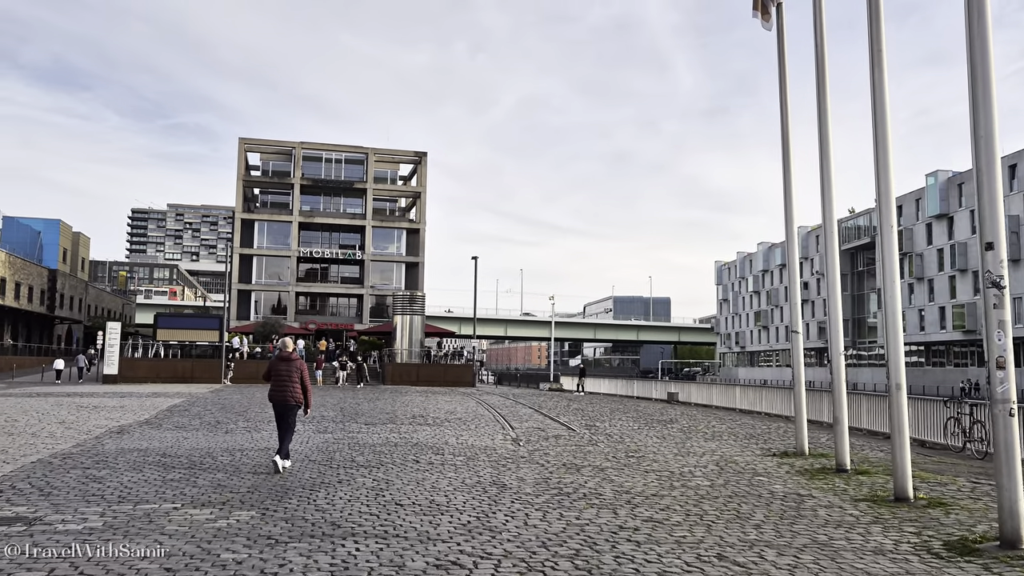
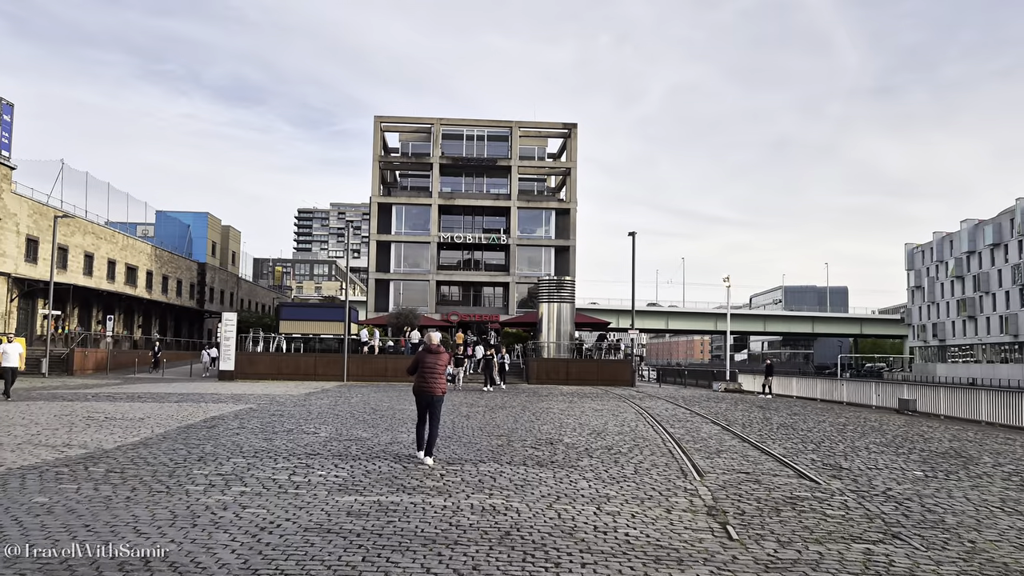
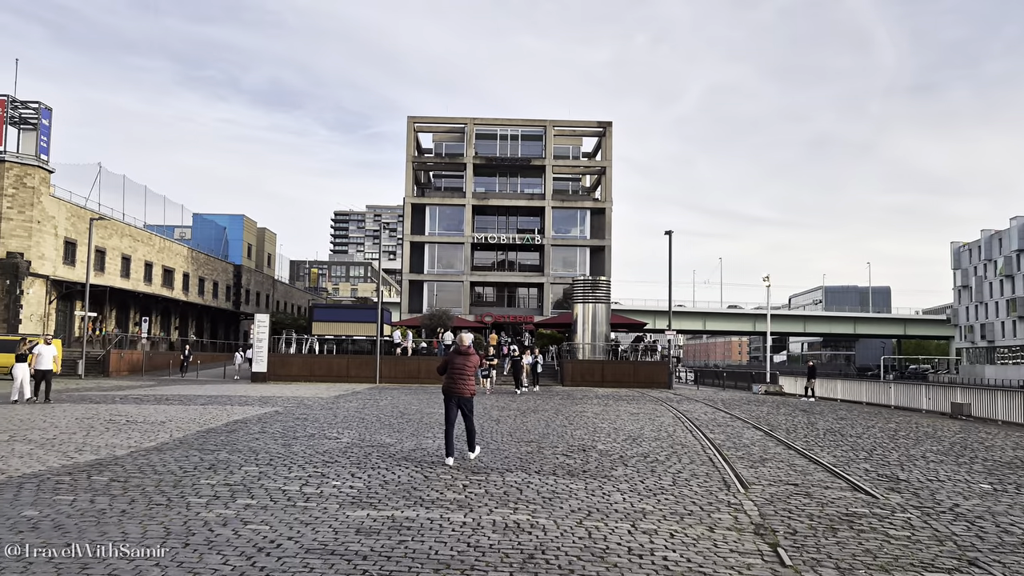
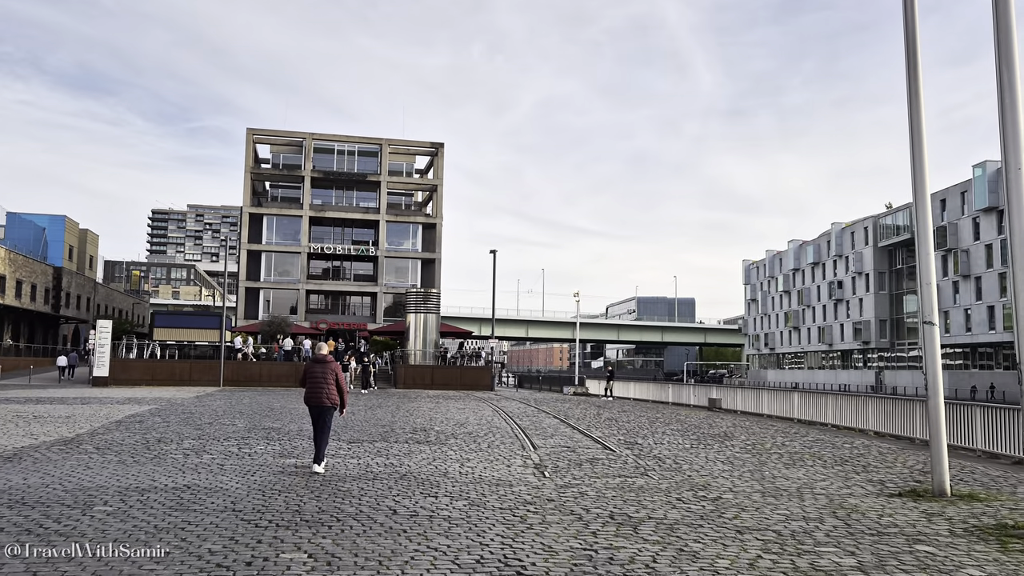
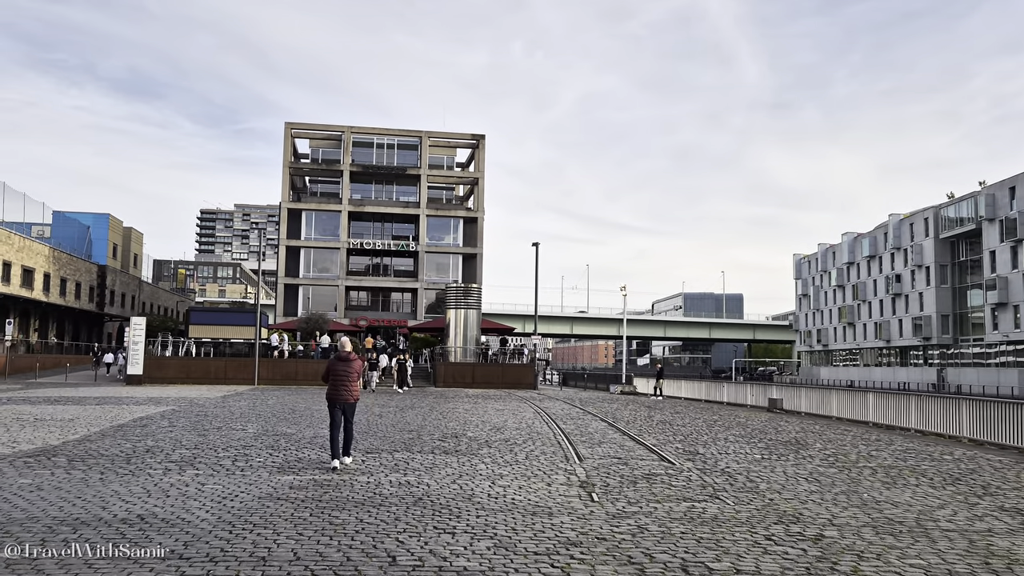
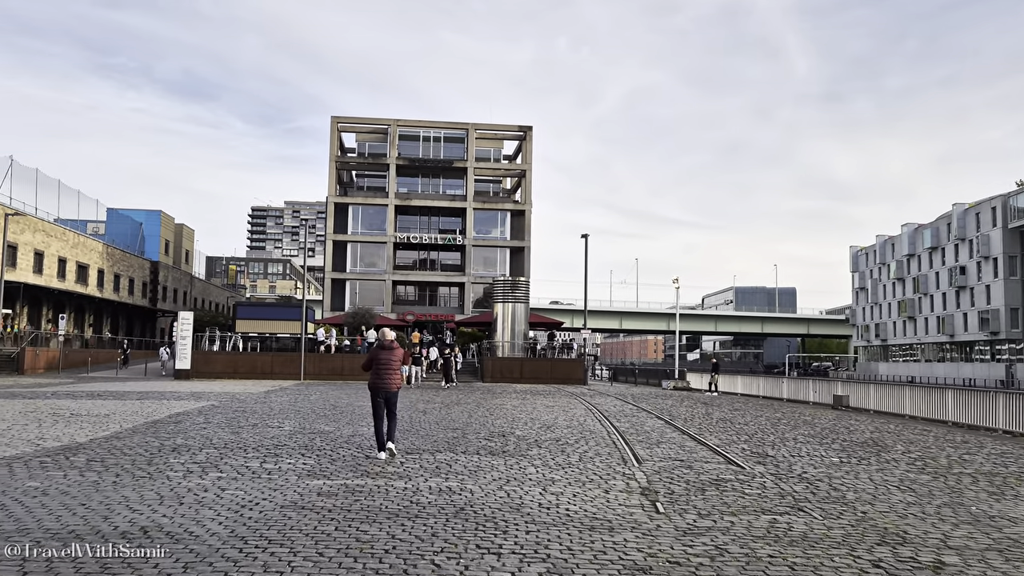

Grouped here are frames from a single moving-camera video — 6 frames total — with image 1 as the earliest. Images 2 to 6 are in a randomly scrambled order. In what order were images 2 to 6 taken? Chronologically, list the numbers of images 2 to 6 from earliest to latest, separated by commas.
4, 5, 6, 2, 3
